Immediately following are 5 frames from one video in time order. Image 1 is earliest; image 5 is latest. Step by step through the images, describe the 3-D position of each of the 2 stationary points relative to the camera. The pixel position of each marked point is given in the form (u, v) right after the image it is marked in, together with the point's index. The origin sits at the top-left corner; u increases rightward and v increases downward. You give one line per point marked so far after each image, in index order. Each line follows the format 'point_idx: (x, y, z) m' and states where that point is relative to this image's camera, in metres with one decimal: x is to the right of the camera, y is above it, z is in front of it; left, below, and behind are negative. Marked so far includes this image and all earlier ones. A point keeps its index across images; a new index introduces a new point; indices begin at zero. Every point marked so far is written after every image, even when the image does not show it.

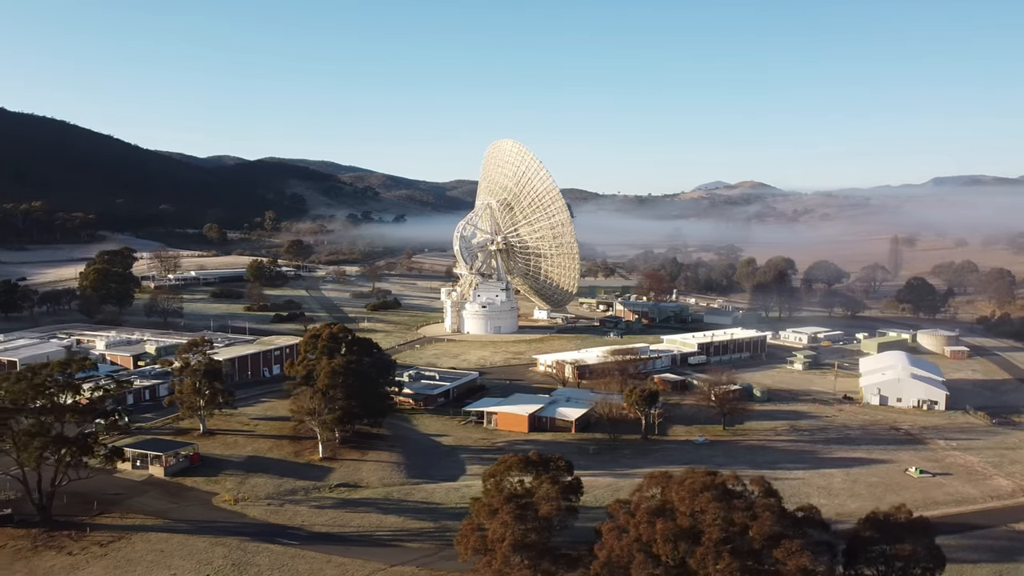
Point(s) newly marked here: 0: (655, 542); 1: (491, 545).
0: (+3.0, -5.3, +15.4) m
1: (-0.4, -5.6, +16.3) m
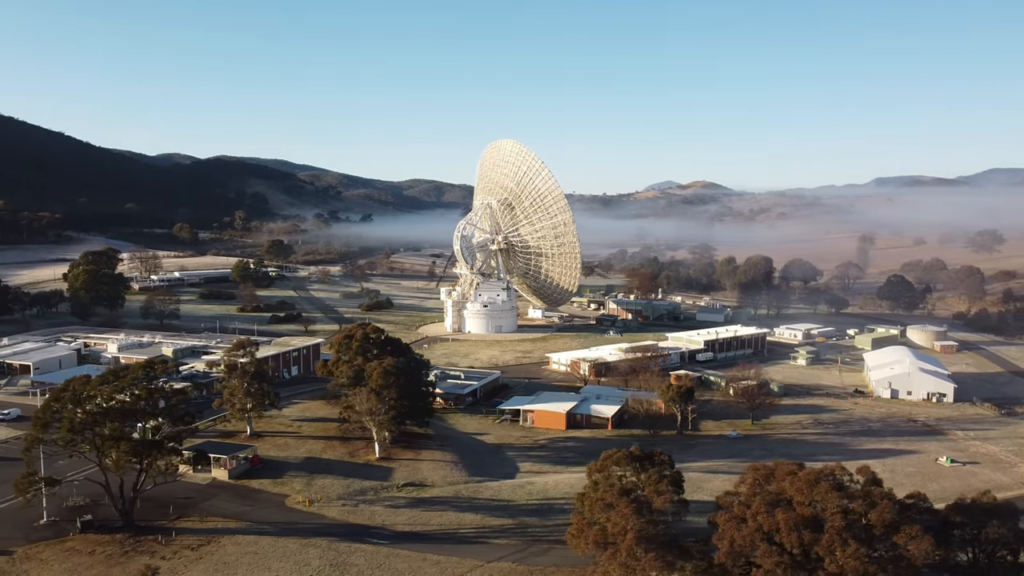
0: (+5.7, -5.2, +15.9) m
1: (+2.3, -5.6, +16.6) m
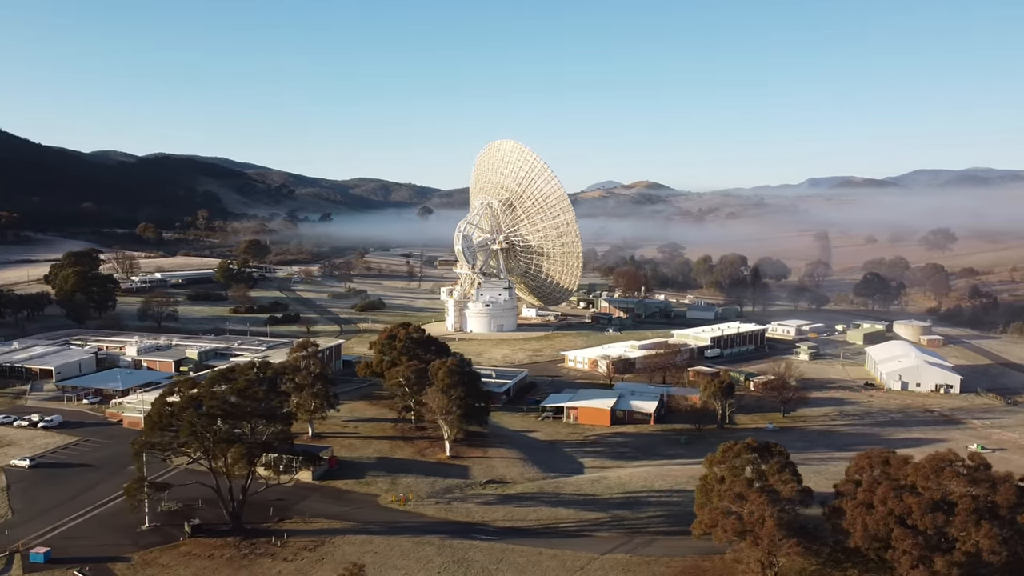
0: (+9.0, -5.1, +16.9) m
1: (+5.6, -5.6, +17.3) m
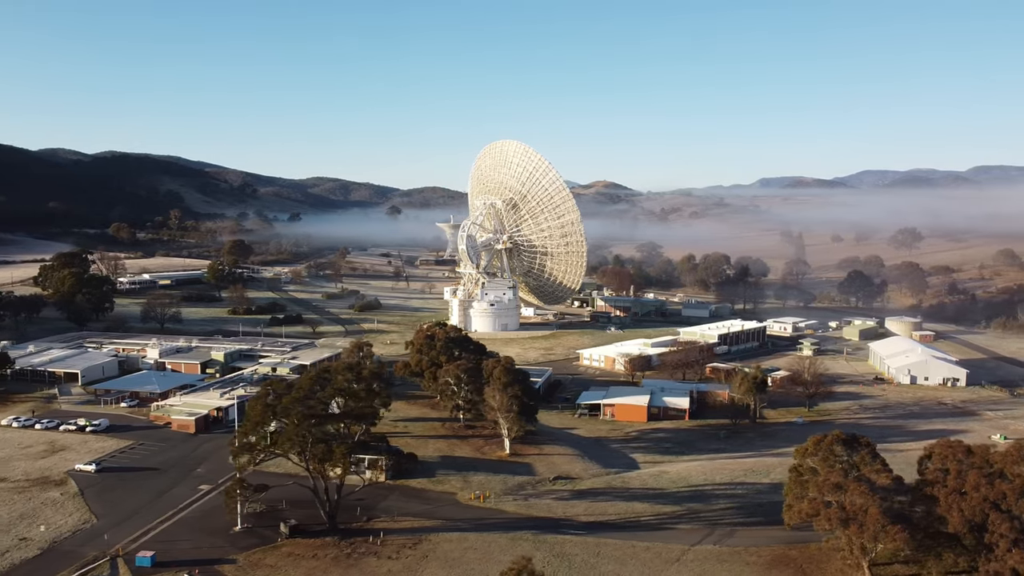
0: (+11.8, -5.1, +17.7) m
1: (+8.3, -5.5, +18.0) m
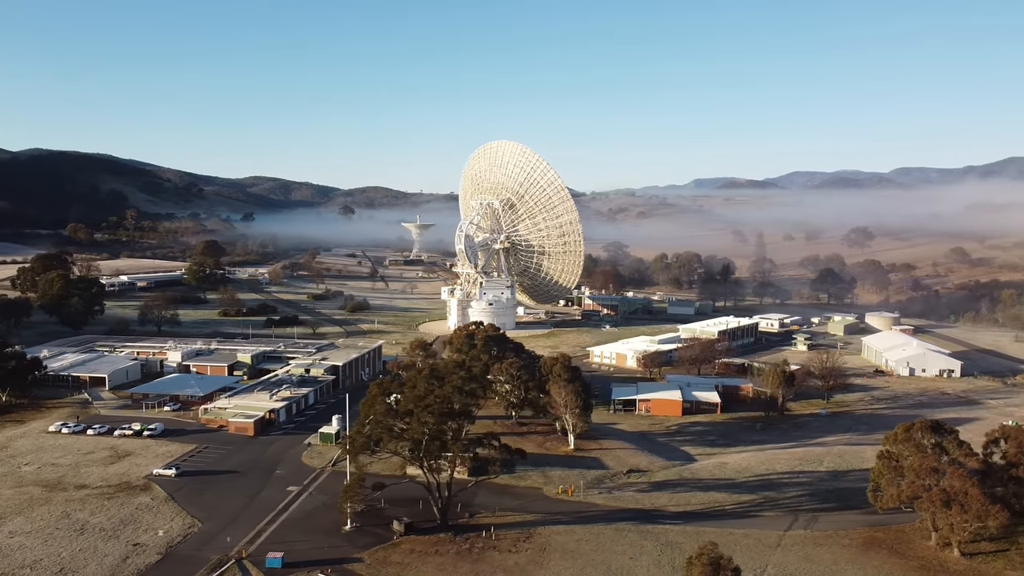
0: (+14.9, -4.9, +19.2) m
1: (+11.4, -5.4, +19.2) m
